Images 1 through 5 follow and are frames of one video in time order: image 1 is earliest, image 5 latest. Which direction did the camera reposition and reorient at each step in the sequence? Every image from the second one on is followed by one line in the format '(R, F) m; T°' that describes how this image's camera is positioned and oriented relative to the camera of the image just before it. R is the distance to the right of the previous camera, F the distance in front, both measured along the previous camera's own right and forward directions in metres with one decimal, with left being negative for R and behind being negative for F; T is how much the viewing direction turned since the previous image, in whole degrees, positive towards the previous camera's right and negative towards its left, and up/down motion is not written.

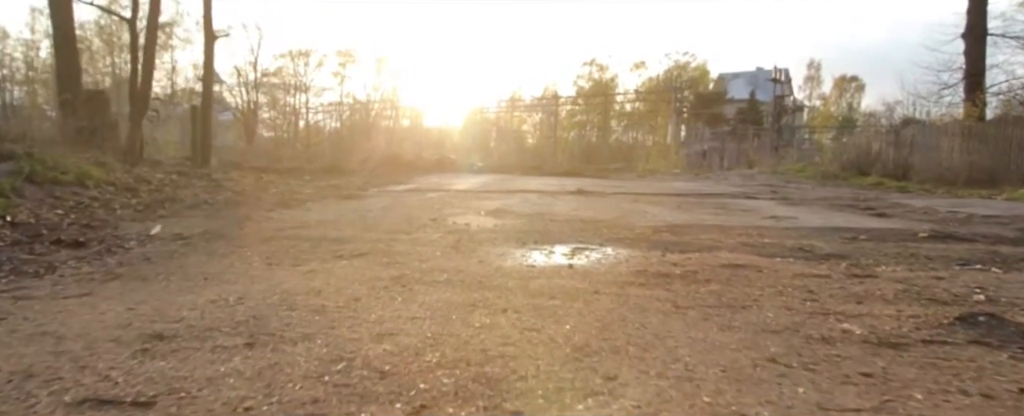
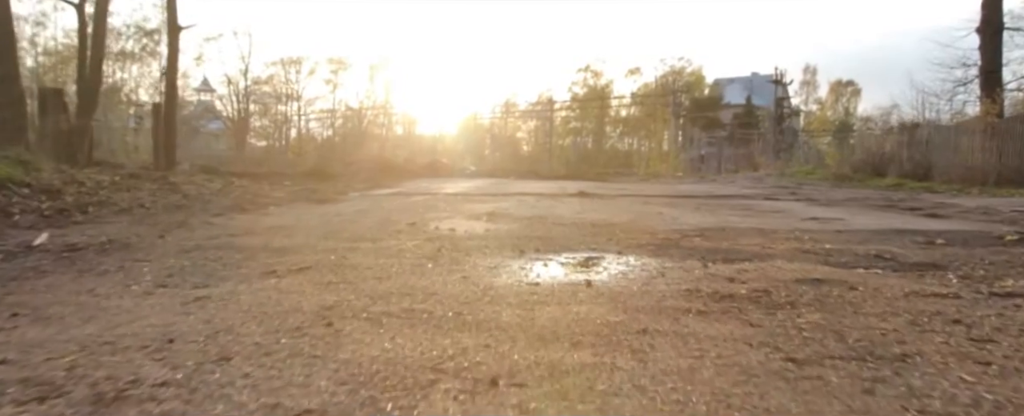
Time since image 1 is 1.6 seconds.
(0.0, +1.3) m; +1°
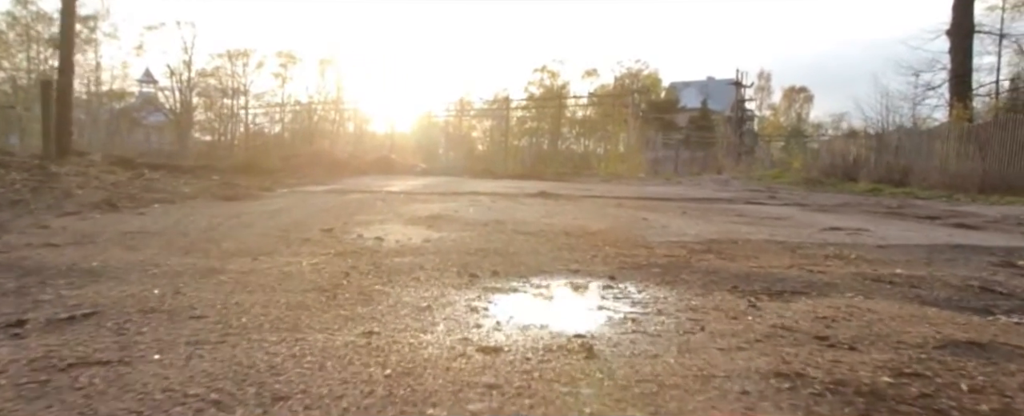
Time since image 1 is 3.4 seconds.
(0.0, +1.5) m; +4°
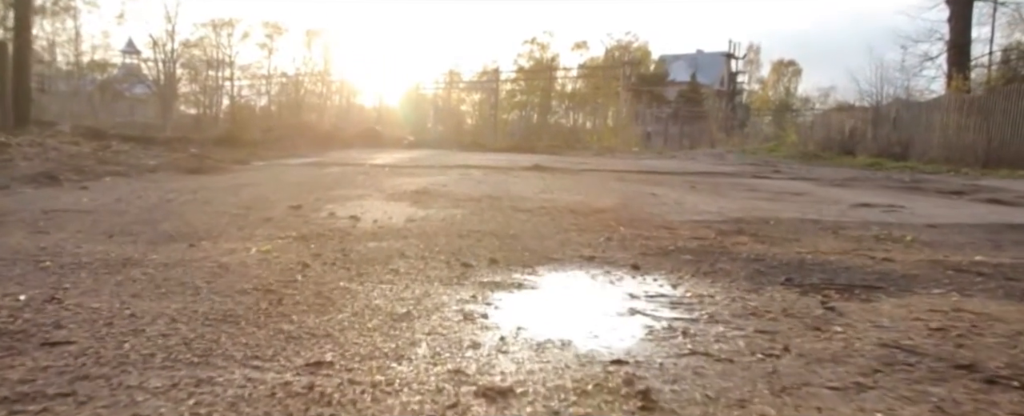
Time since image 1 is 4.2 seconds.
(-0.1, +0.7) m; +1°
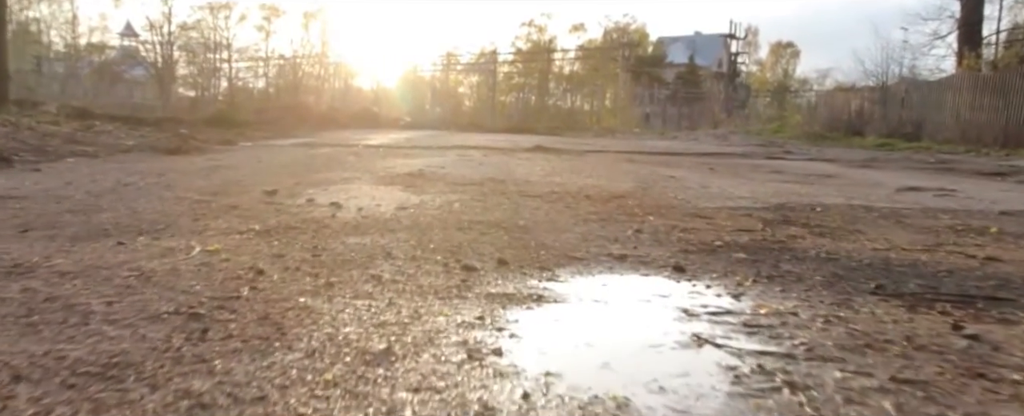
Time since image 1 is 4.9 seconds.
(-0.1, +0.6) m; 0°
